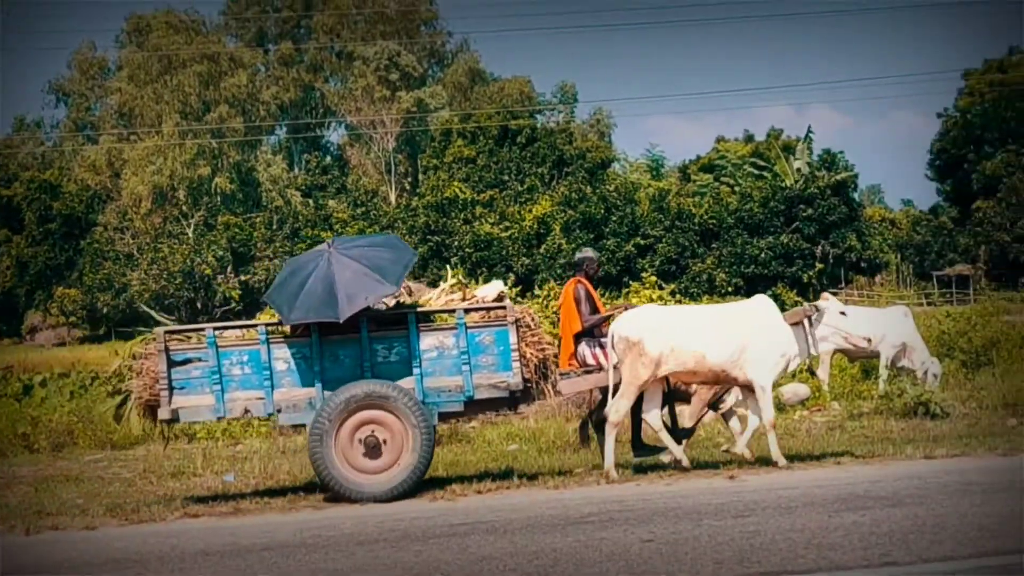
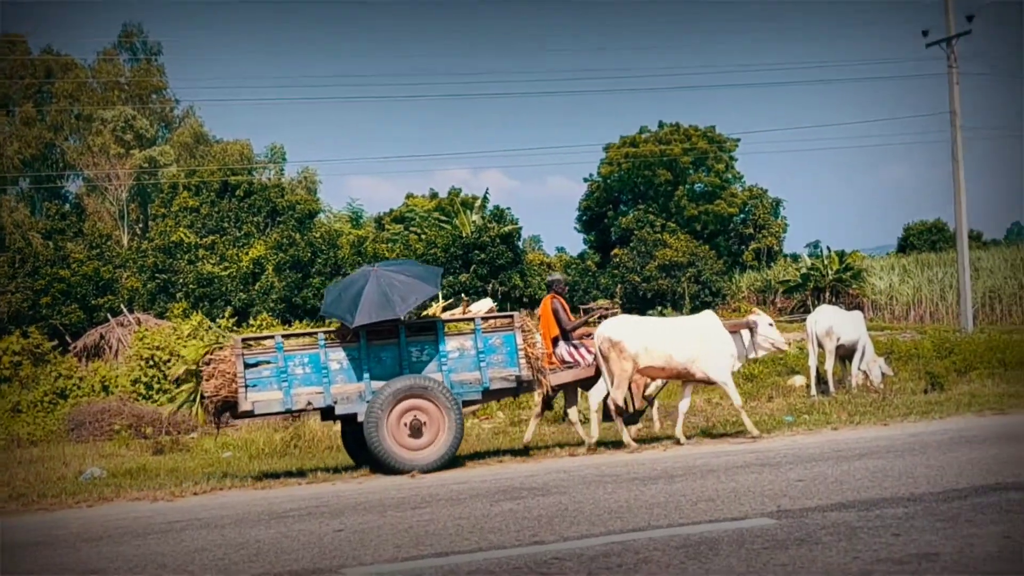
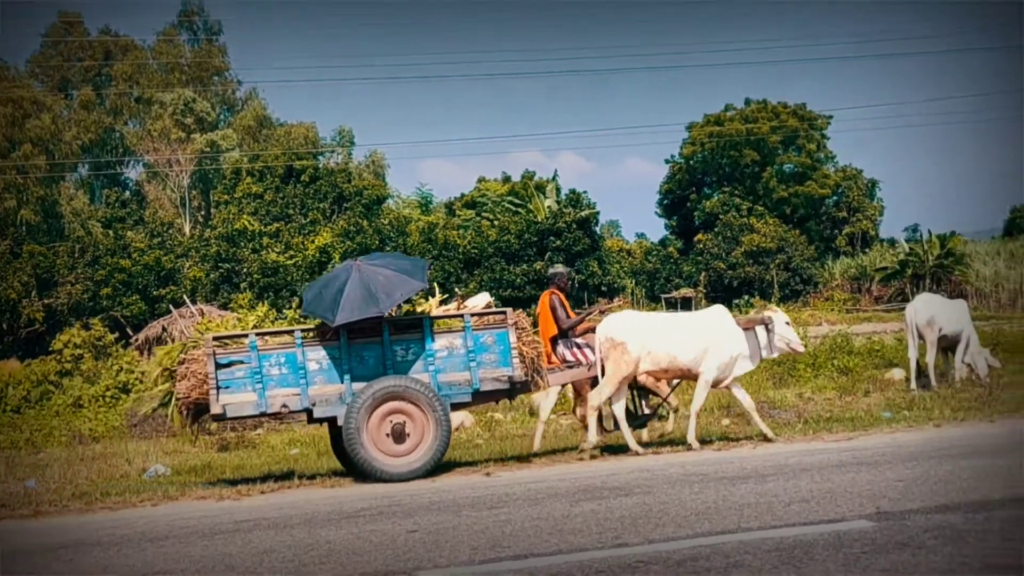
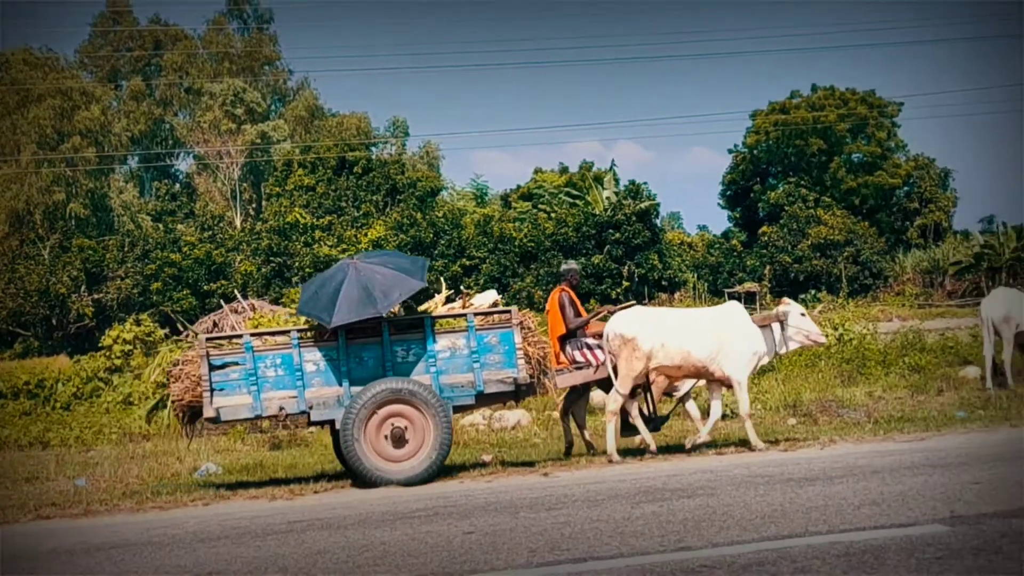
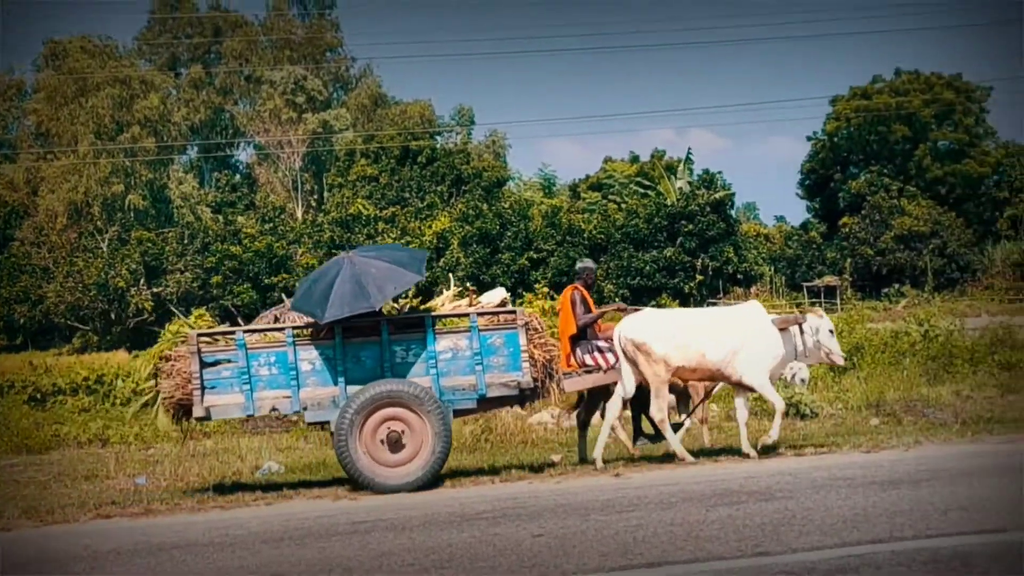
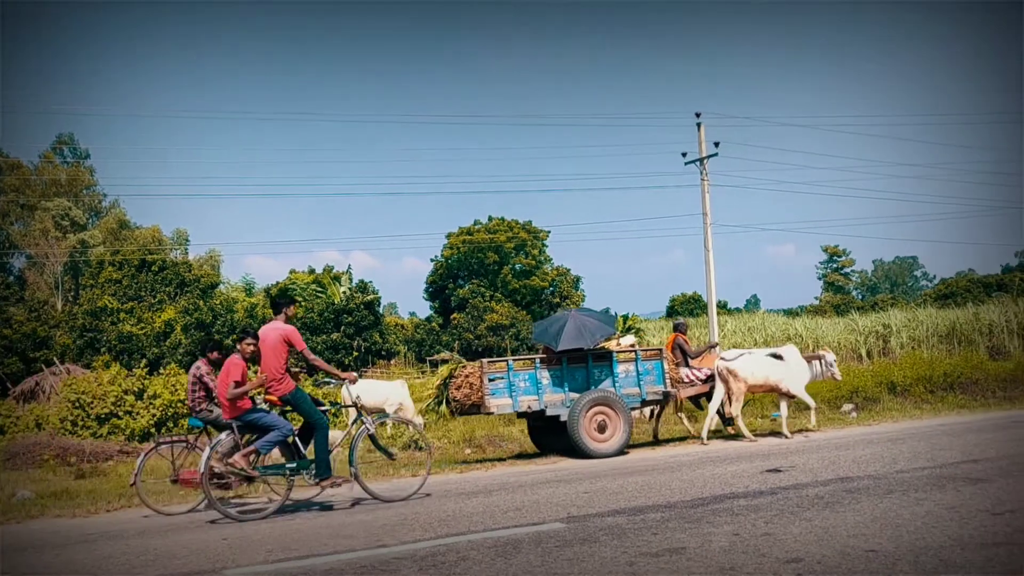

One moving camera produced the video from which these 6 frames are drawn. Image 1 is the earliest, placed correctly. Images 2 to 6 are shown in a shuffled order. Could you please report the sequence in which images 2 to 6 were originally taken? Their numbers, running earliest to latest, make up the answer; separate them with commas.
5, 4, 3, 2, 6
